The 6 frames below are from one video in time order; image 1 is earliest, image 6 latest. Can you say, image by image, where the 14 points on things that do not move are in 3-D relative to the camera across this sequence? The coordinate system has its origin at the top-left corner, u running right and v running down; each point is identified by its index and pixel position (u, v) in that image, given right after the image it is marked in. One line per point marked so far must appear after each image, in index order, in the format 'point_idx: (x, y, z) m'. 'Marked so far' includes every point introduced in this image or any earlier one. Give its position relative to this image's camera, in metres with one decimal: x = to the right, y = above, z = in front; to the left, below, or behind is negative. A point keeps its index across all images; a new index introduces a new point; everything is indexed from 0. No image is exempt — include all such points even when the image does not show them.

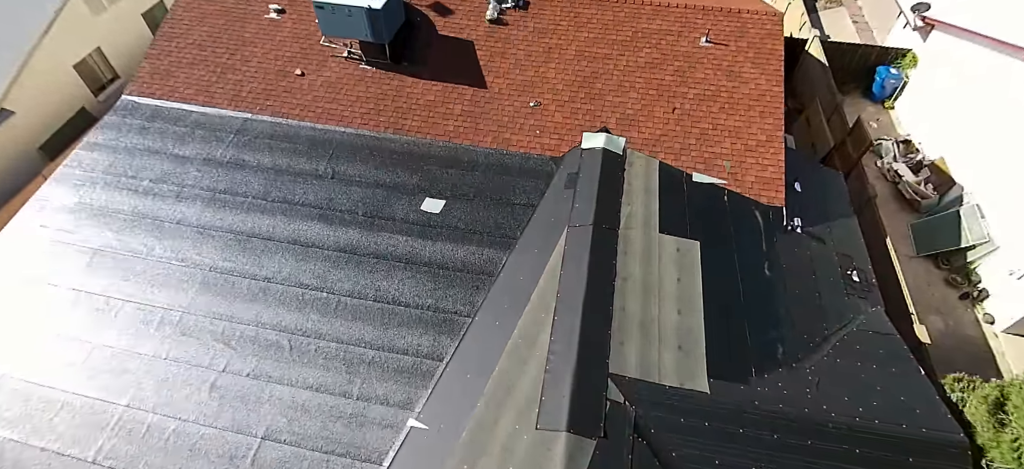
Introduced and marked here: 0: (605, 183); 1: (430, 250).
0: (+1.7, +1.0, +10.5) m
1: (-1.6, -0.3, +10.7) m
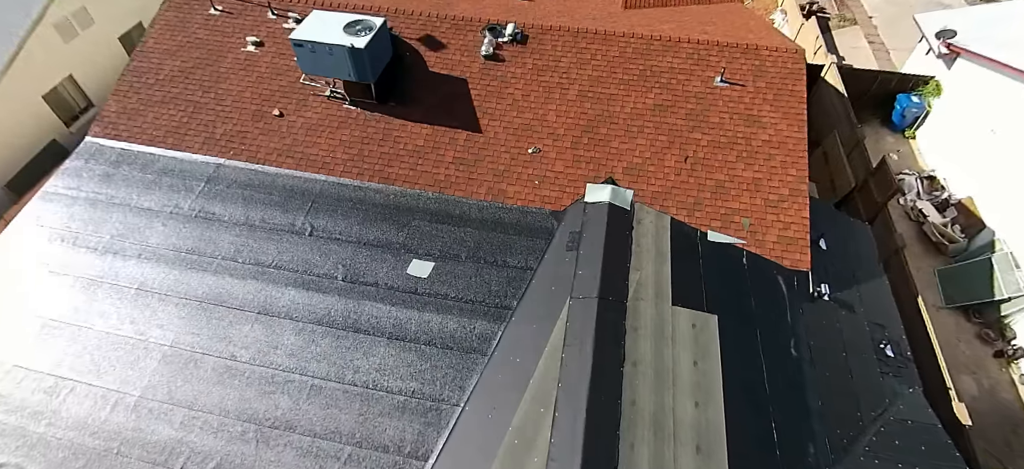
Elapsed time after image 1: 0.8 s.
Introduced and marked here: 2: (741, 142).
0: (+1.7, -0.3, +9.4) m
1: (-1.6, -1.5, +9.6) m
2: (+4.6, +1.9, +11.3) m
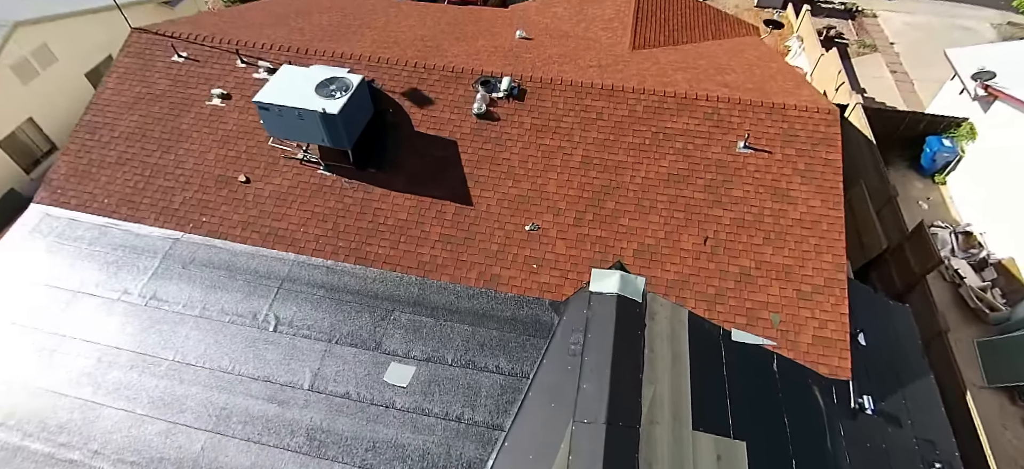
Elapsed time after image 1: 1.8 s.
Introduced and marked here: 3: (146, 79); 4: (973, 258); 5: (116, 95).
0: (+1.6, -1.9, +8.0) m
1: (-1.7, -3.1, +8.2) m
2: (+4.6, +0.2, +9.9) m
3: (-8.1, +3.4, +12.4) m
4: (+12.1, -0.7, +14.6) m
5: (-8.8, +3.1, +12.3) m
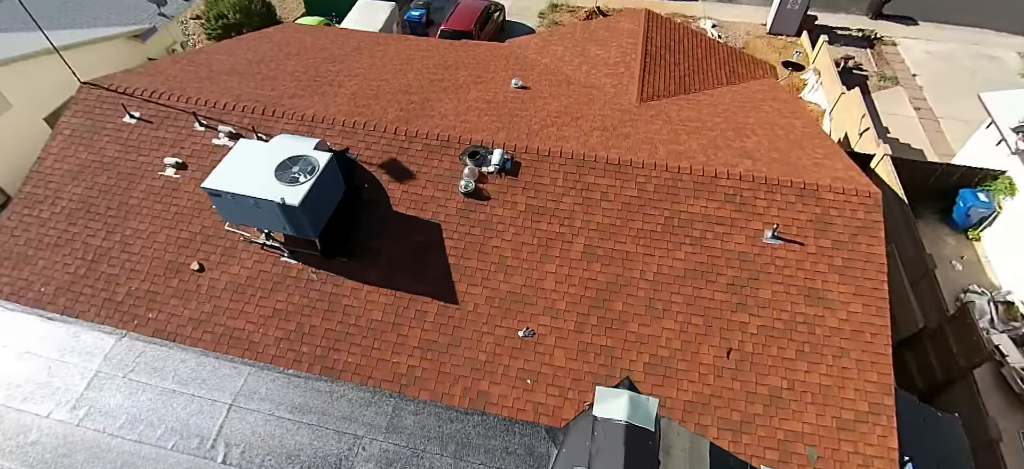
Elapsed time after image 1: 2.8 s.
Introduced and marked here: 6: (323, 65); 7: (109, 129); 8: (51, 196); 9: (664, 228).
0: (+1.4, -3.6, +6.6) m
1: (-1.9, -4.8, +6.8) m
2: (+4.4, -1.4, +8.5) m
3: (-8.3, +1.8, +11.0) m
4: (+12.0, -2.4, +13.2) m
5: (-8.9, +1.4, +11.0) m
6: (-4.7, +4.3, +14.0) m
7: (-8.0, +2.1, +11.1) m
8: (-8.8, +0.8, +10.7) m
9: (+2.5, +0.1, +9.3) m
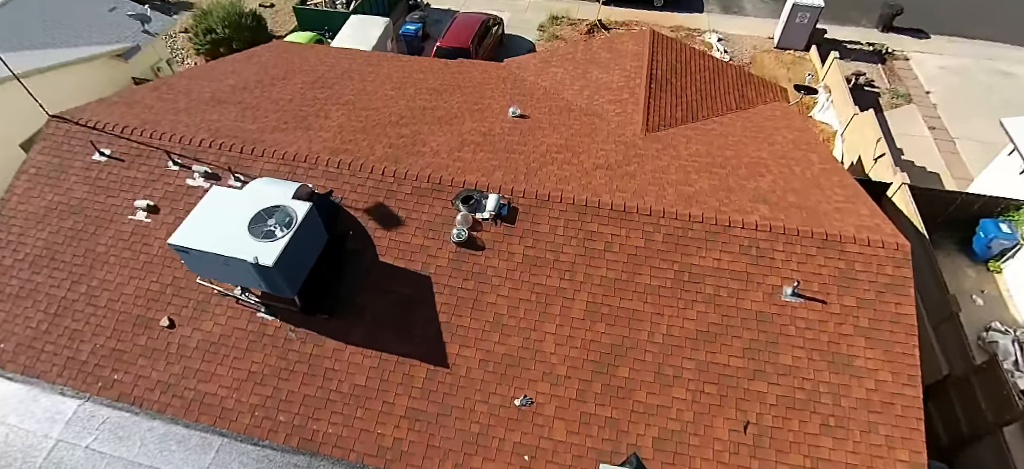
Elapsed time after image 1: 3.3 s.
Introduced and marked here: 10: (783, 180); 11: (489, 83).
0: (+1.4, -4.4, +5.9) m
1: (-2.0, -5.7, +6.1) m
2: (+4.3, -2.3, +7.7) m
3: (-8.3, +0.9, +10.3) m
4: (+11.9, -3.2, +12.4) m
5: (-9.0, +0.6, +10.2) m
6: (-4.8, +3.4, +13.3) m
7: (-8.1, +1.2, +10.4) m
8: (-8.9, -0.1, +9.9) m
9: (+2.5, -0.8, +8.5) m
10: (+5.1, +1.0, +10.4) m
11: (-0.6, +4.0, +14.5) m
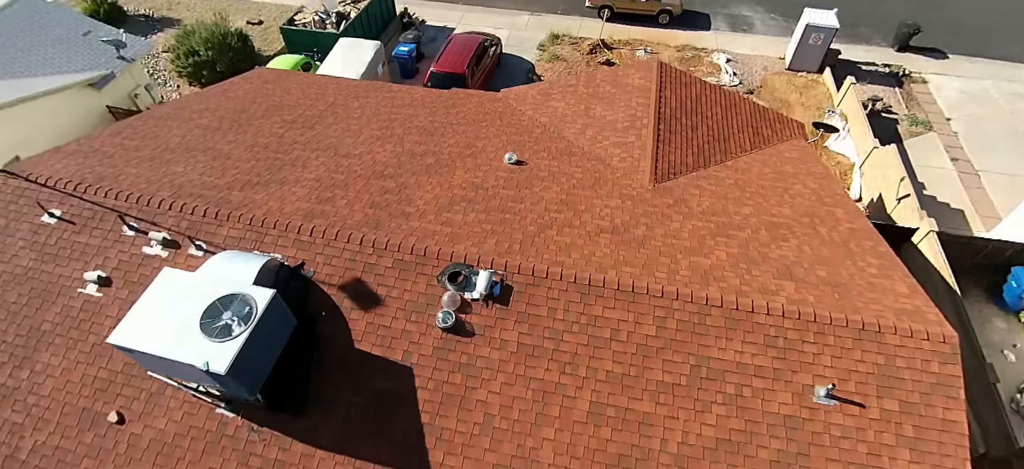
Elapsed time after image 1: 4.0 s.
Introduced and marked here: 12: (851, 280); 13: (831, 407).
0: (+1.2, -5.6, +4.8) m
1: (-2.1, -6.9, +5.1) m
2: (+4.2, -3.5, +6.7) m
3: (-8.4, -0.2, +9.3) m
4: (+11.8, -4.4, +11.4) m
5: (-9.0, -0.6, +9.2) m
6: (-4.9, +2.2, +12.2) m
7: (-8.2, +0.1, +9.4) m
8: (-9.0, -1.3, +8.9) m
9: (+2.4, -2.0, +7.5) m
10: (+5.0, -0.2, +9.4) m
11: (-0.7, +2.8, +13.5) m
12: (+5.2, -0.7, +8.5) m
13: (+4.1, -2.2, +7.2) m
